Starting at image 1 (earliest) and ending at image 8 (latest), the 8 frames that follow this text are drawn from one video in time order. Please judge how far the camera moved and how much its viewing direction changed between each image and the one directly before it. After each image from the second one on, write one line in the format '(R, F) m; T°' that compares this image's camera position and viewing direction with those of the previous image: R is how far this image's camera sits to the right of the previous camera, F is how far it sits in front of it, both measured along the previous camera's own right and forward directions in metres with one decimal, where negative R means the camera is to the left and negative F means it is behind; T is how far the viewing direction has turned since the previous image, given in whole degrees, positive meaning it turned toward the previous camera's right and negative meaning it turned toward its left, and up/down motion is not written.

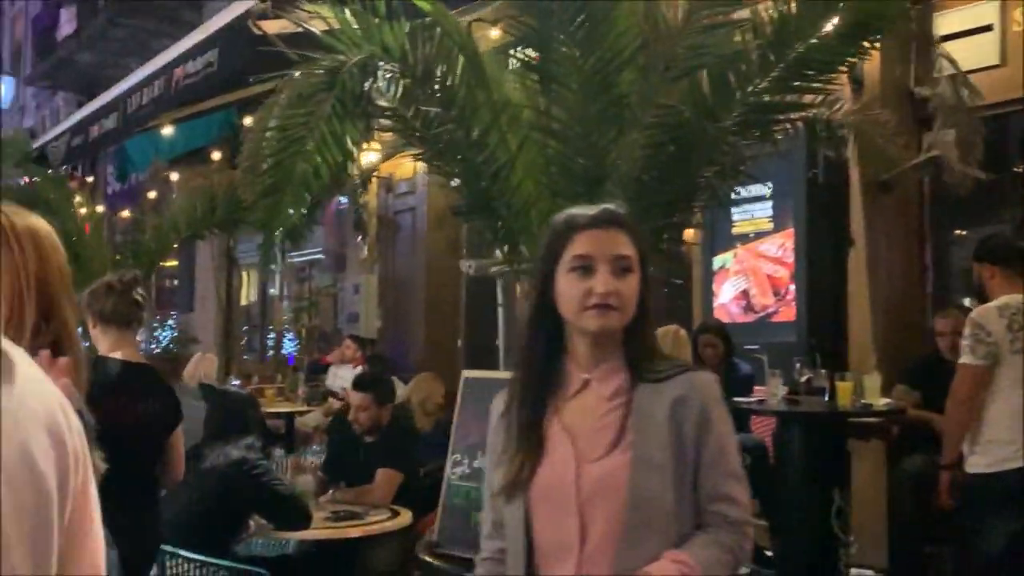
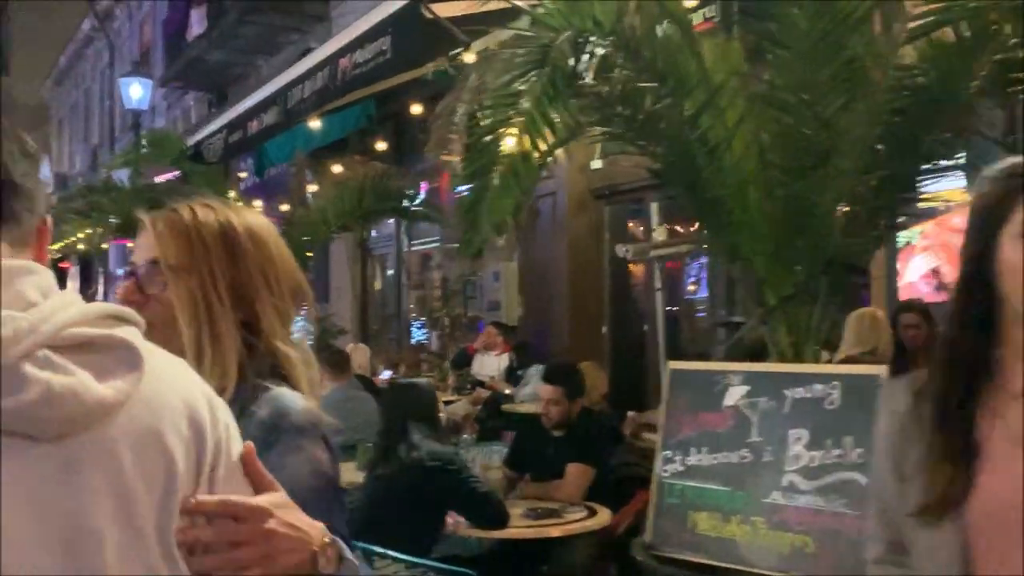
(-0.4, +0.2) m; -6°
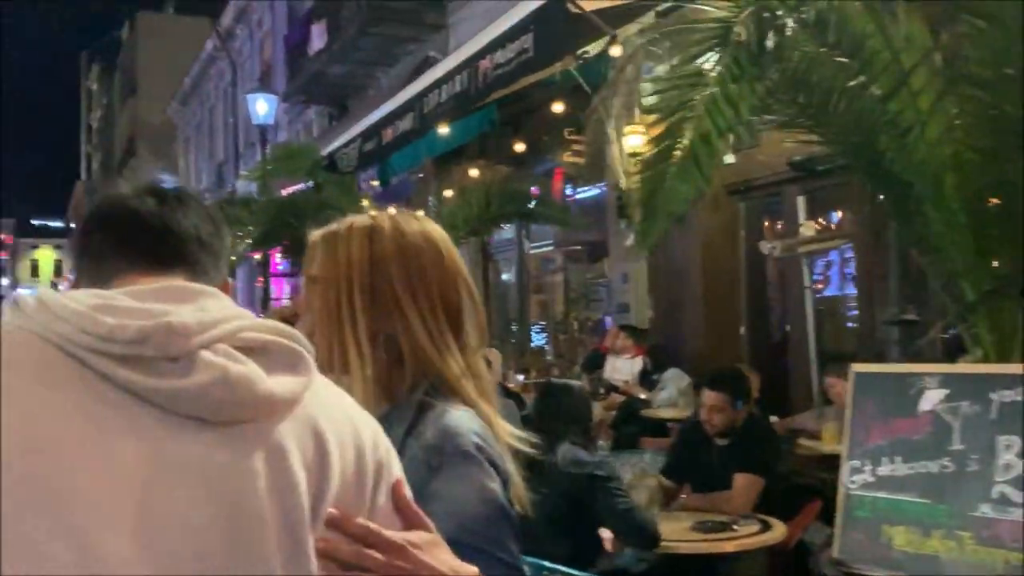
(-0.2, +0.1) m; -6°
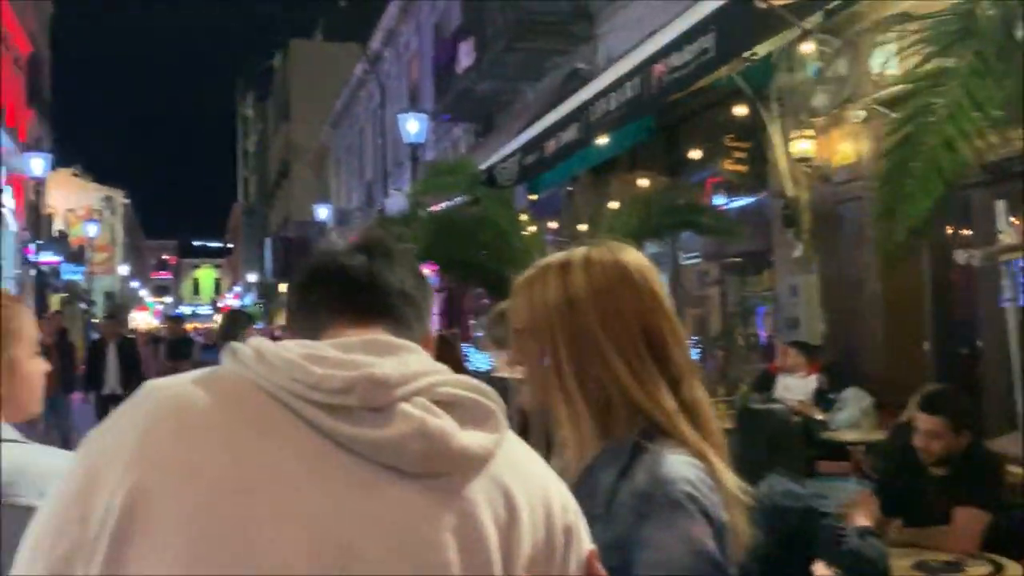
(-0.2, +0.2) m; -8°
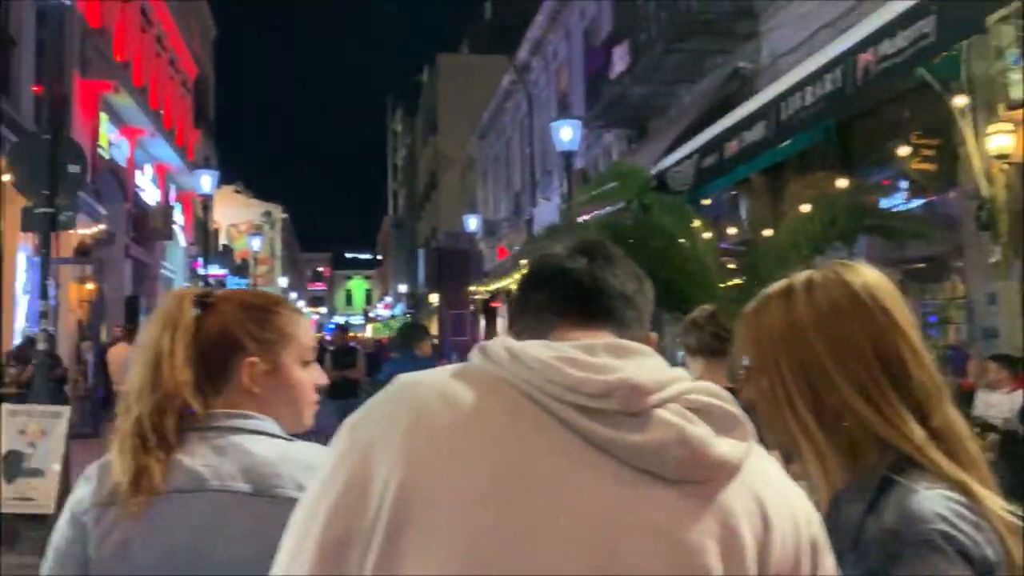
(-0.2, +0.3) m; -8°
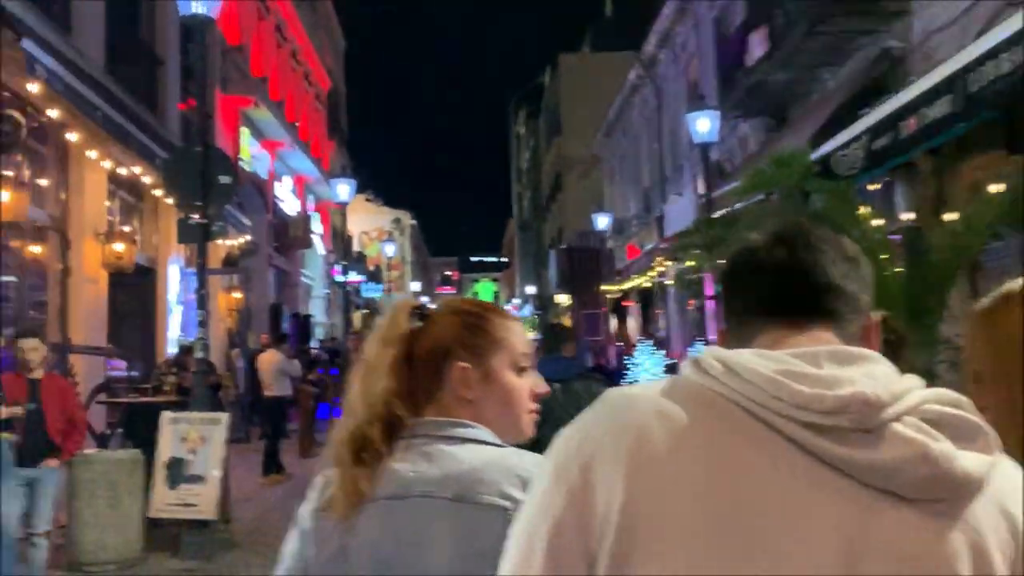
(-0.2, +0.2) m; -7°
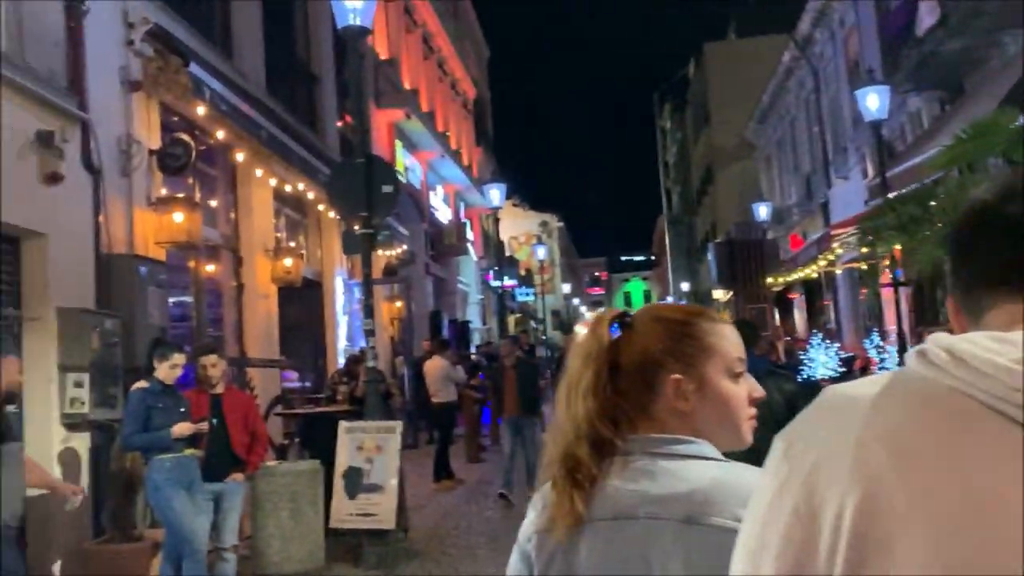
(-0.1, +0.2) m; -9°
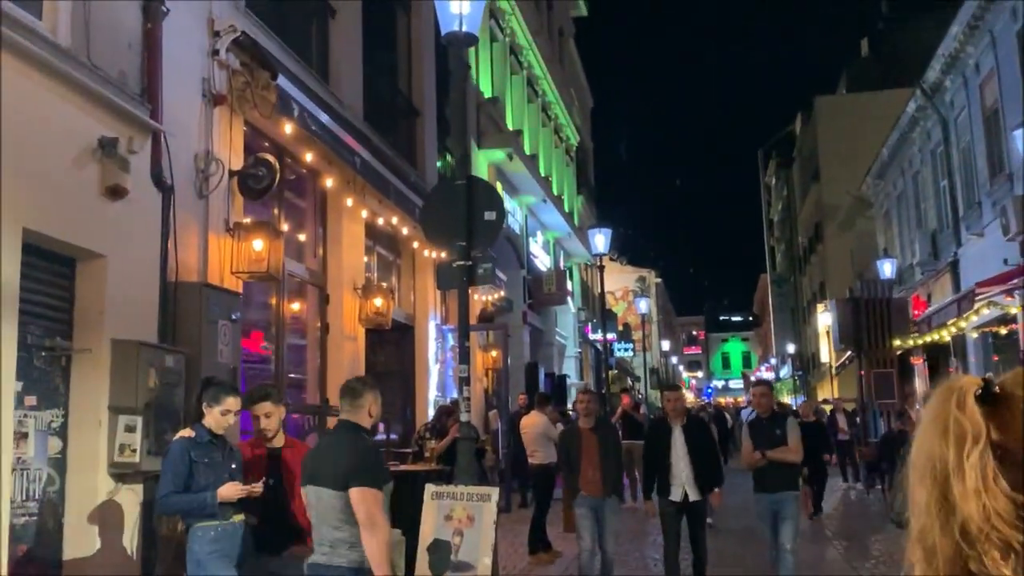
(-0.2, +1.0) m; -5°
